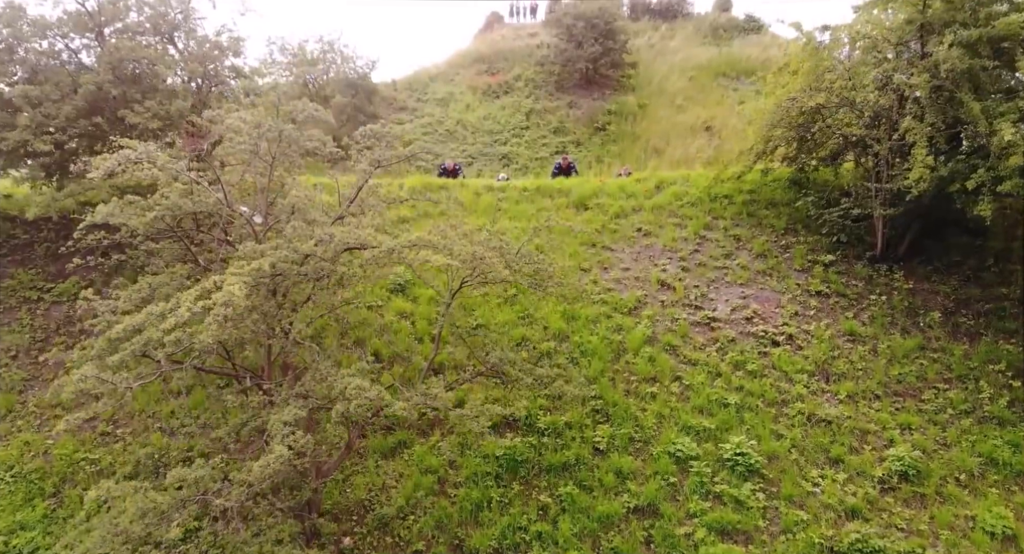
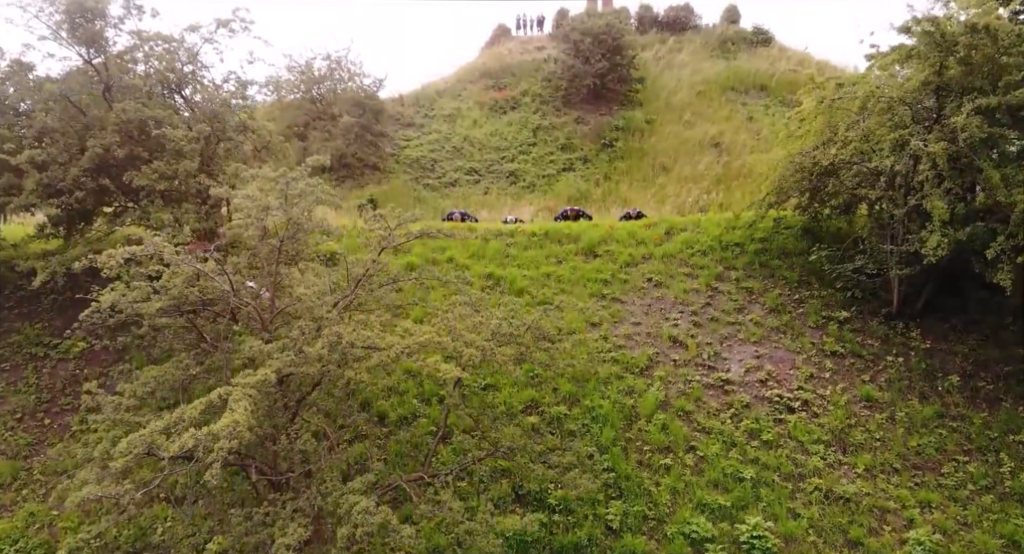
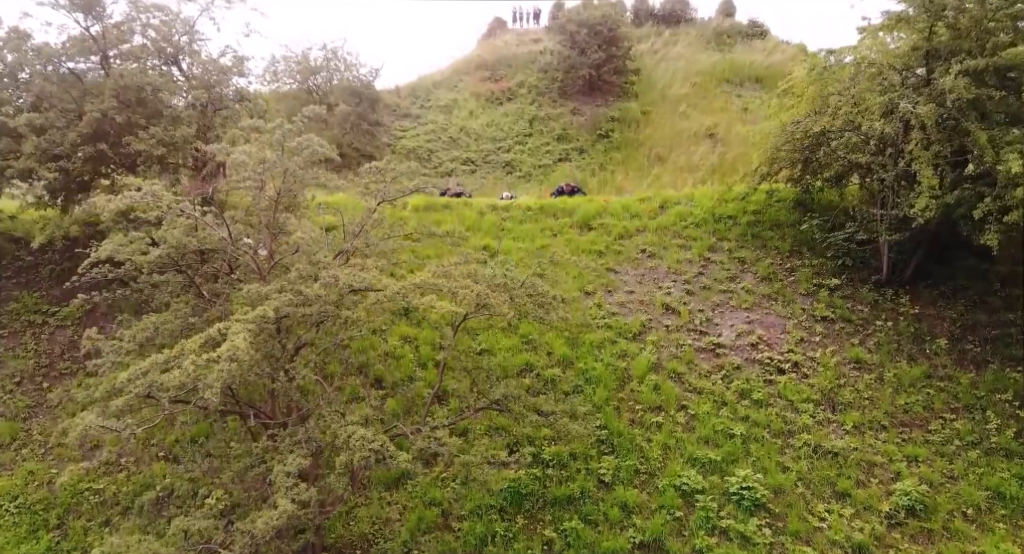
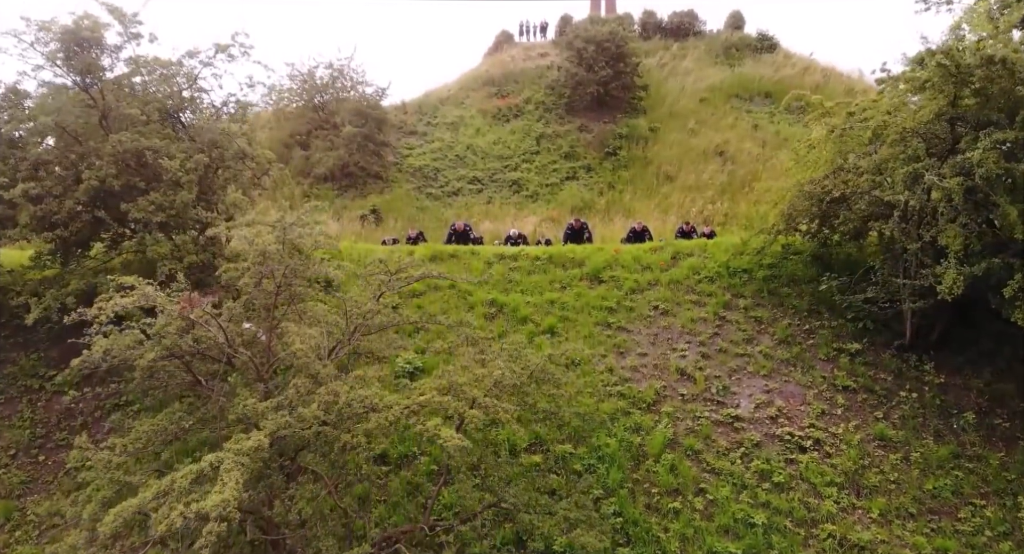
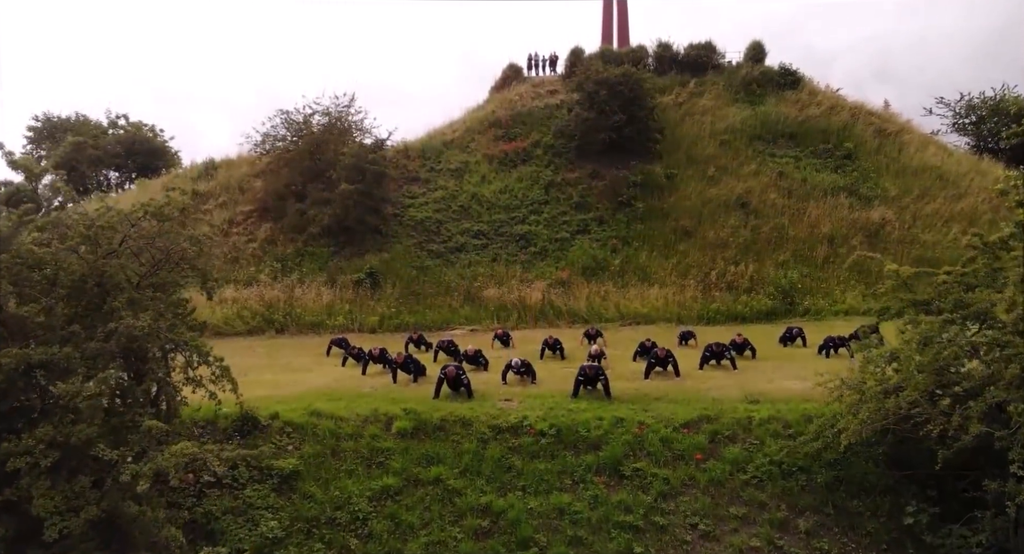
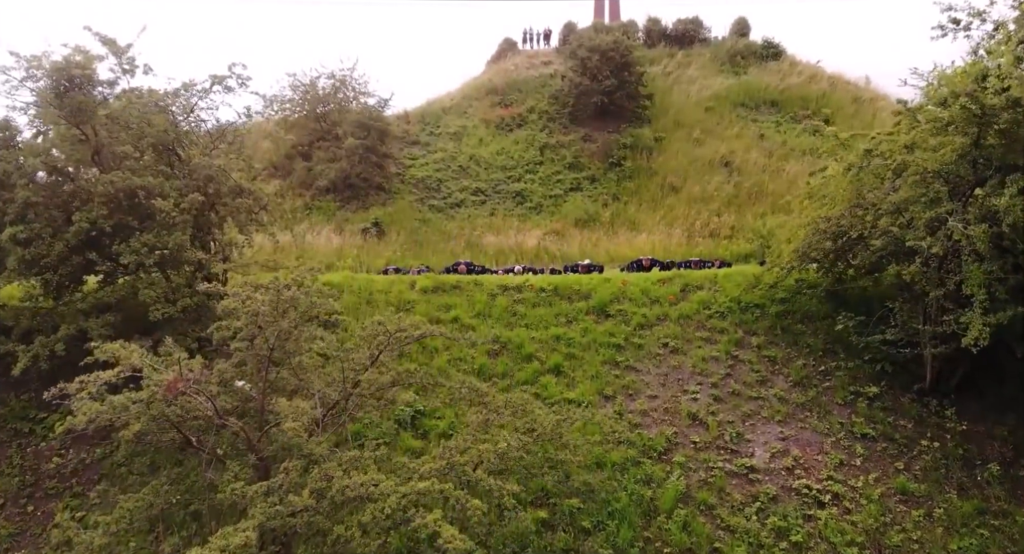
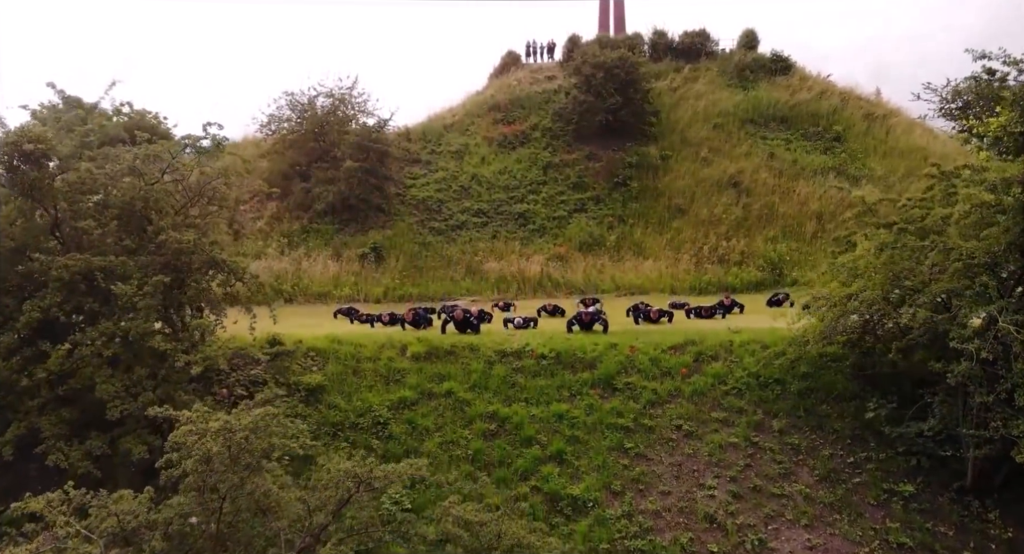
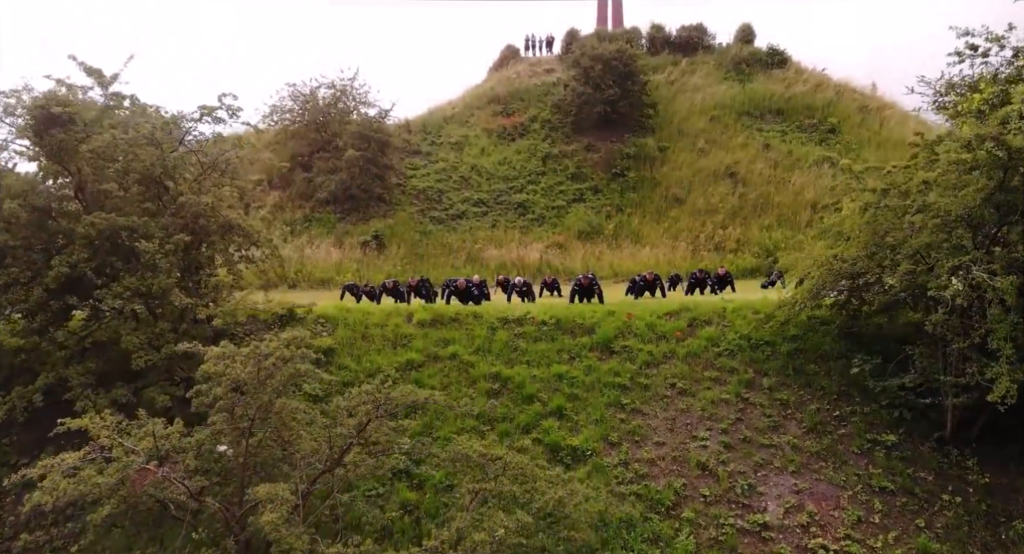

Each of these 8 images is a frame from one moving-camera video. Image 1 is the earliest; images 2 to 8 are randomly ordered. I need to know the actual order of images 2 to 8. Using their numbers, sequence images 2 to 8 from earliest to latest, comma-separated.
3, 2, 4, 6, 8, 7, 5
